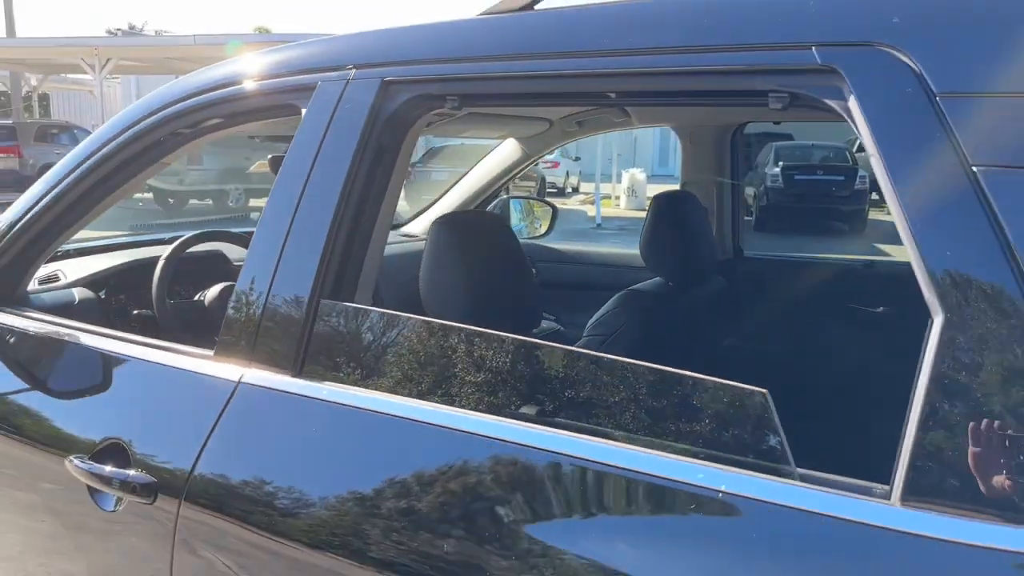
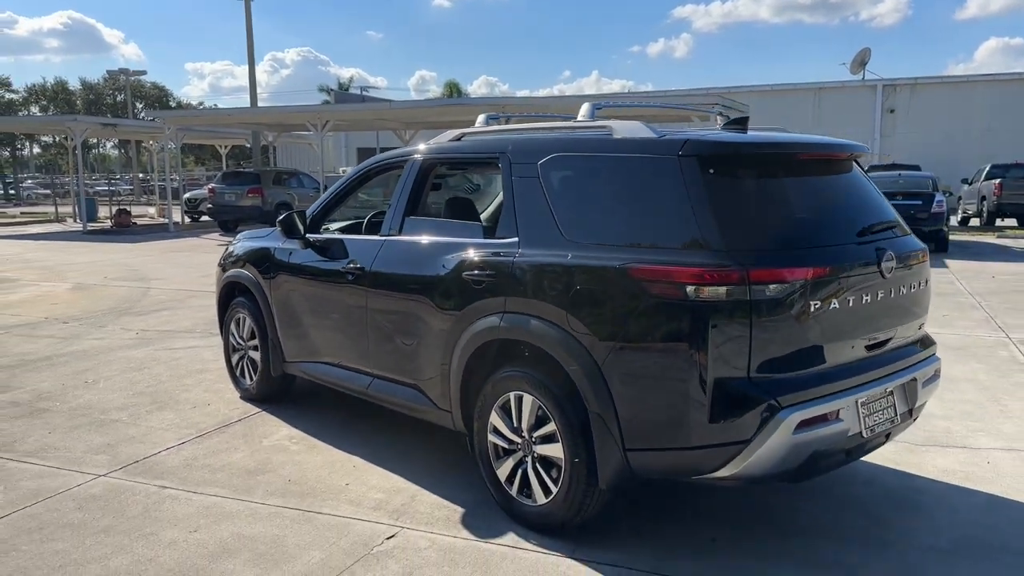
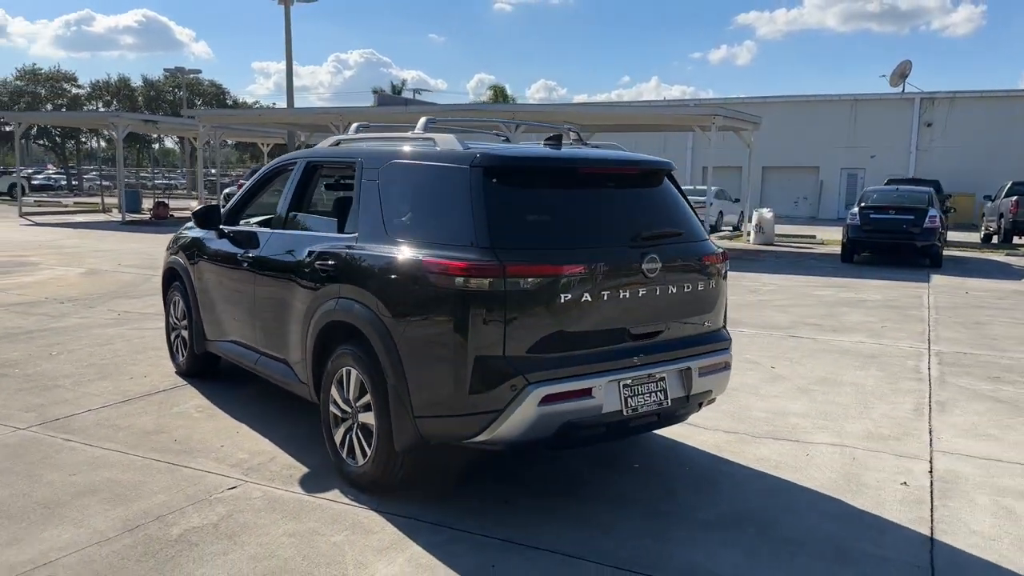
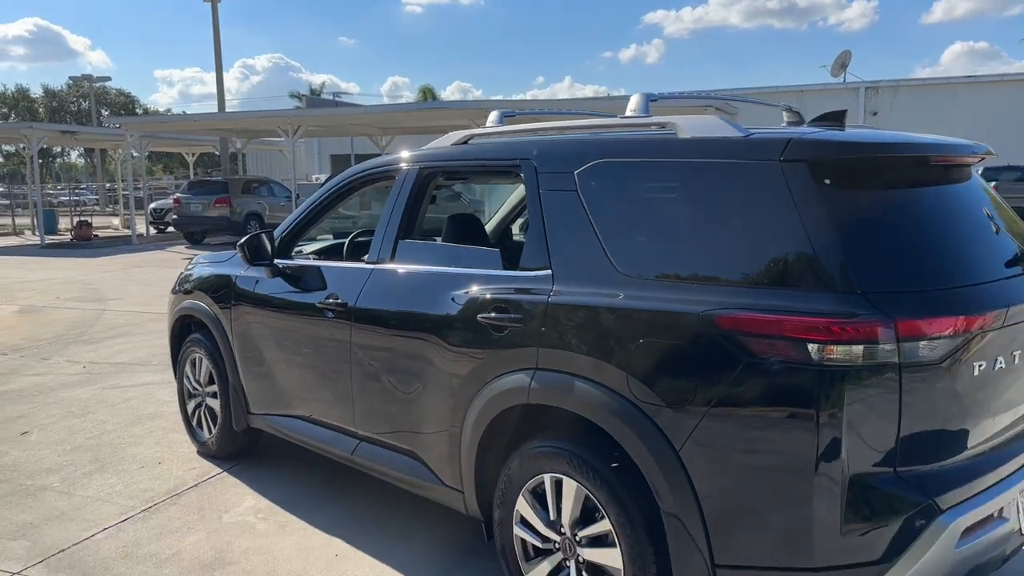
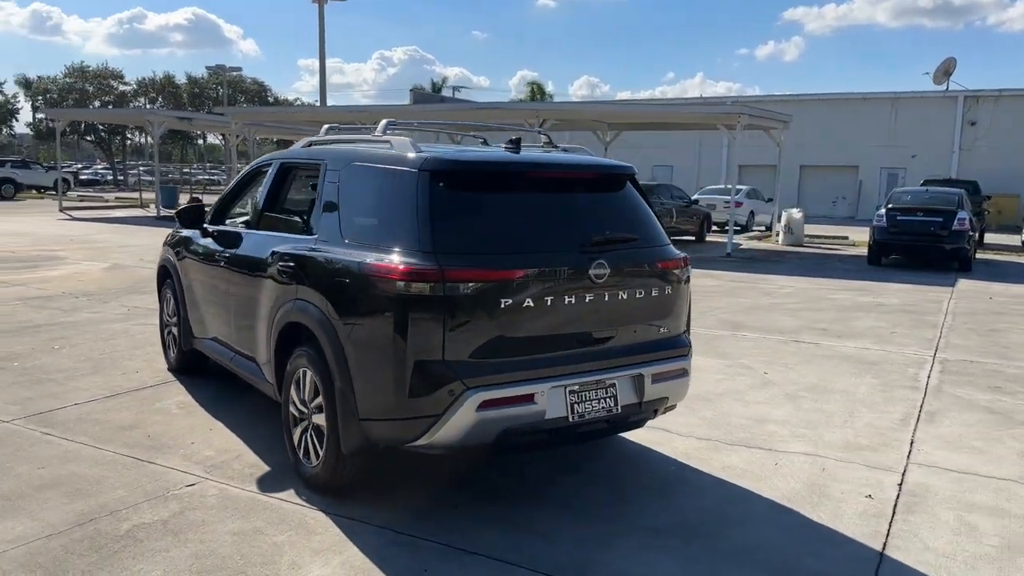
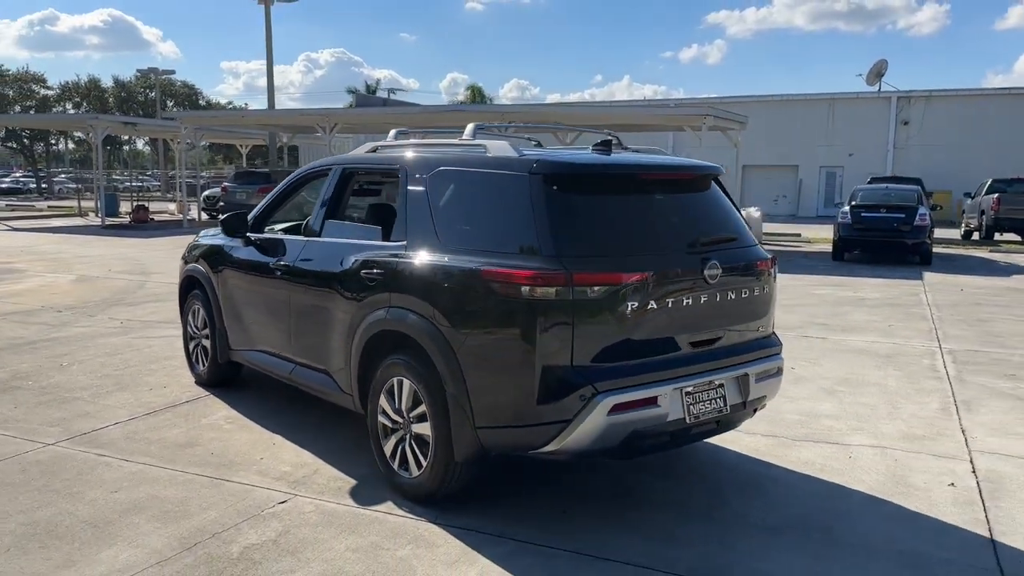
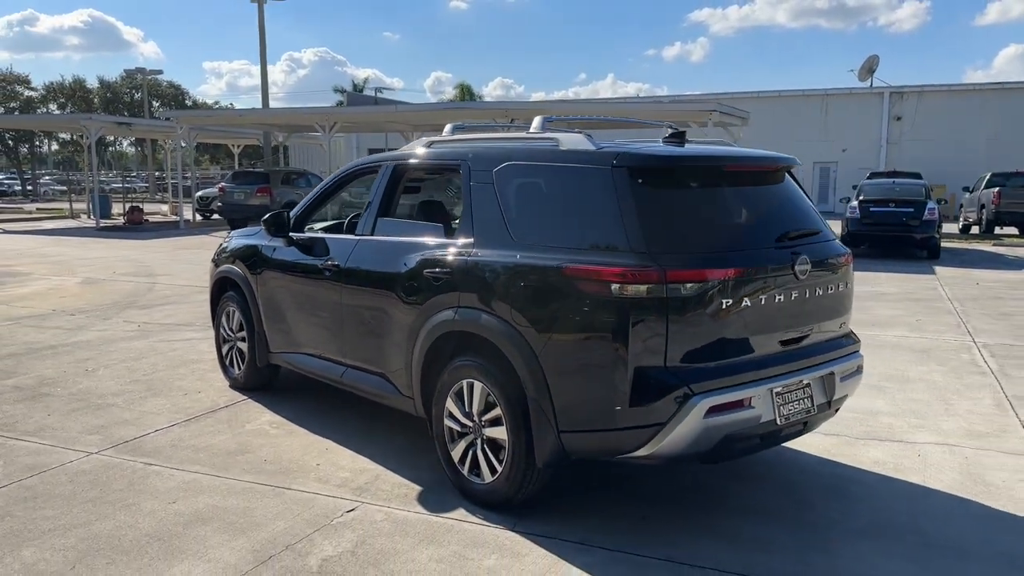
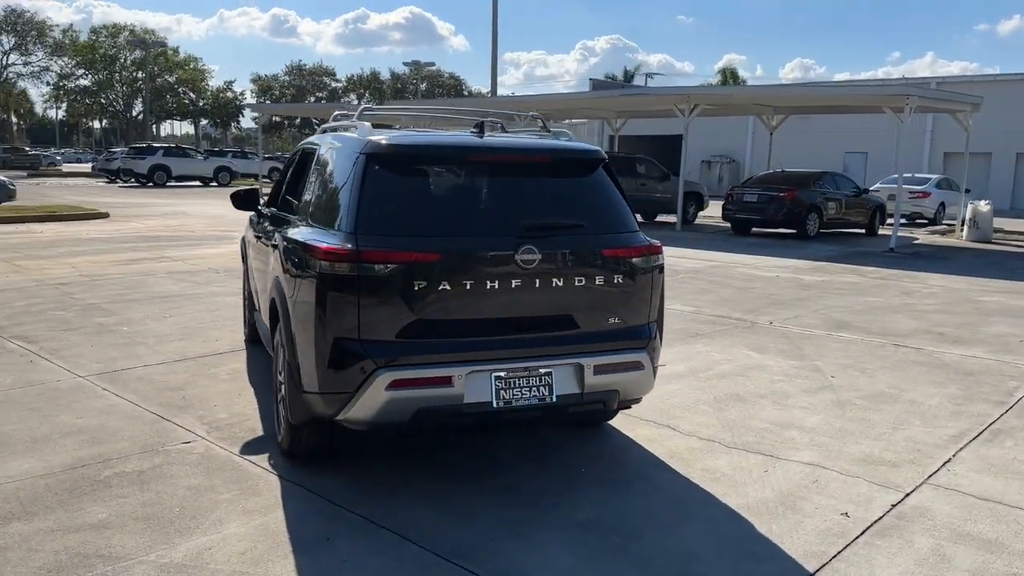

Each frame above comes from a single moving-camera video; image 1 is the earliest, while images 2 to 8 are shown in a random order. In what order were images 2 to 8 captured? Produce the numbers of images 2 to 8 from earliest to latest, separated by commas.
4, 2, 7, 6, 3, 5, 8
